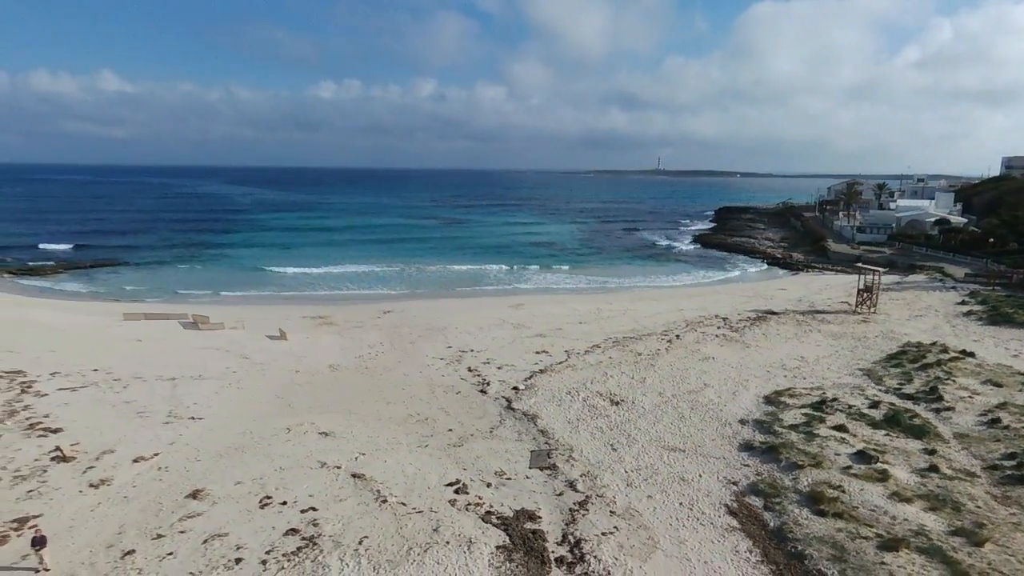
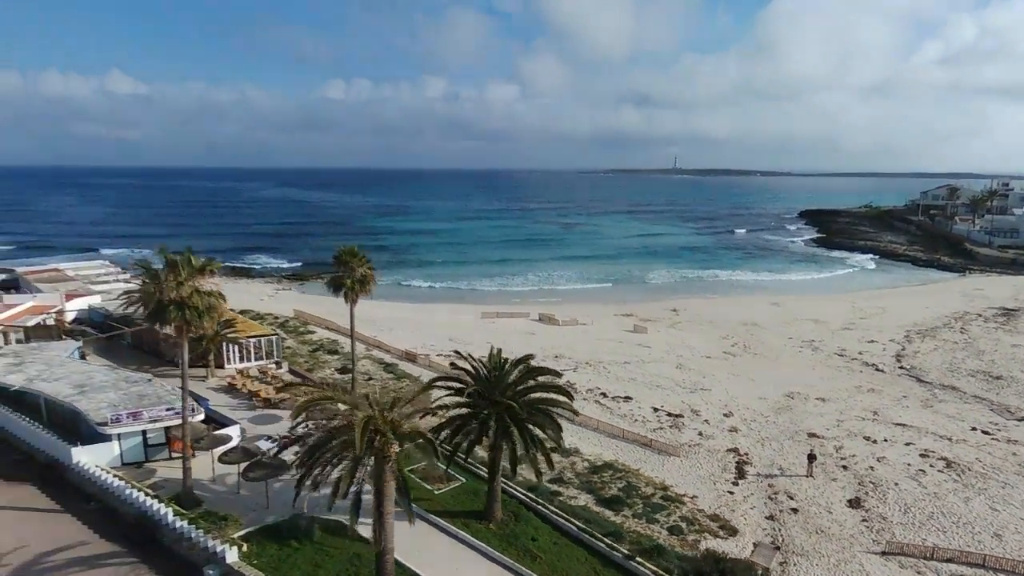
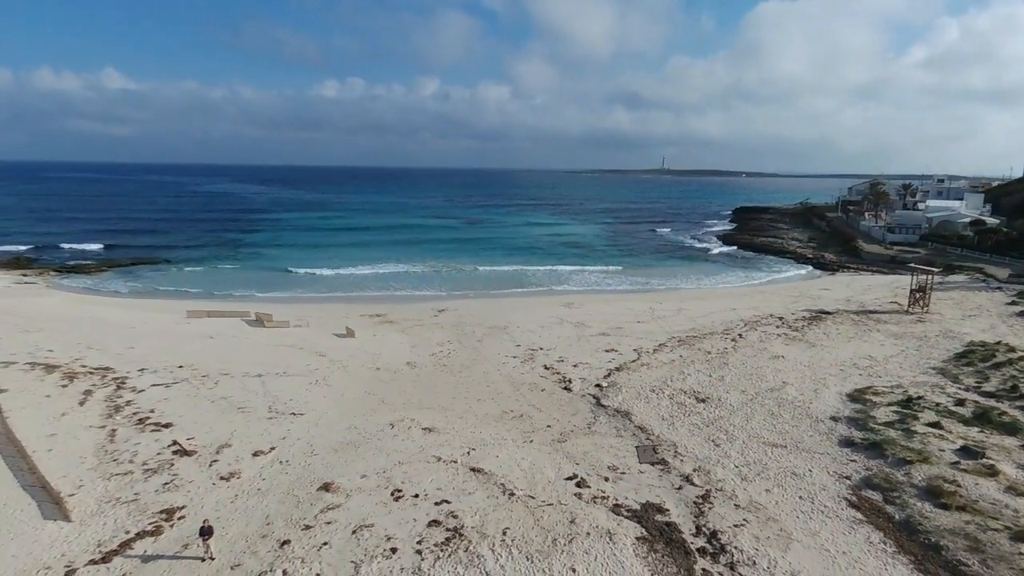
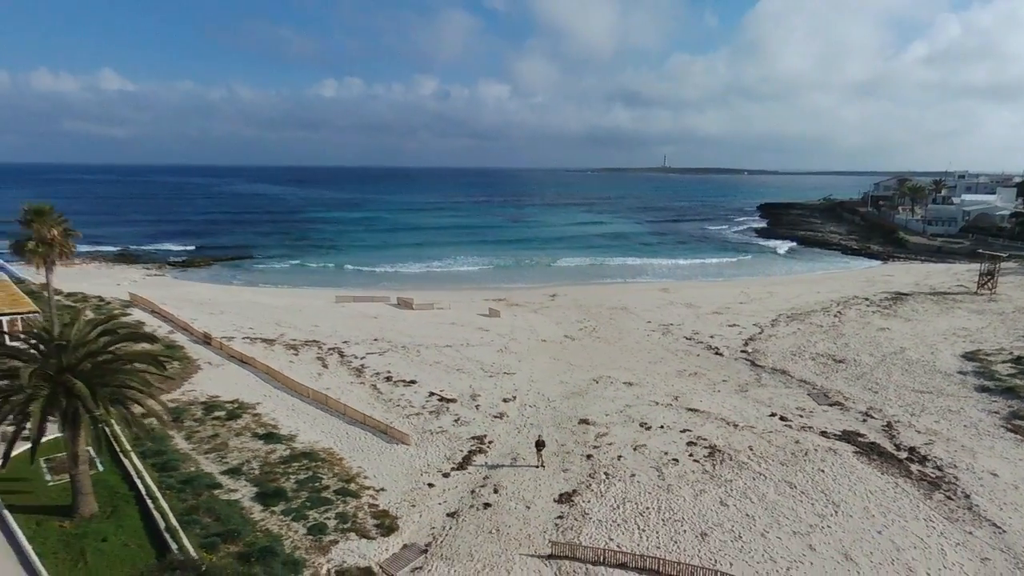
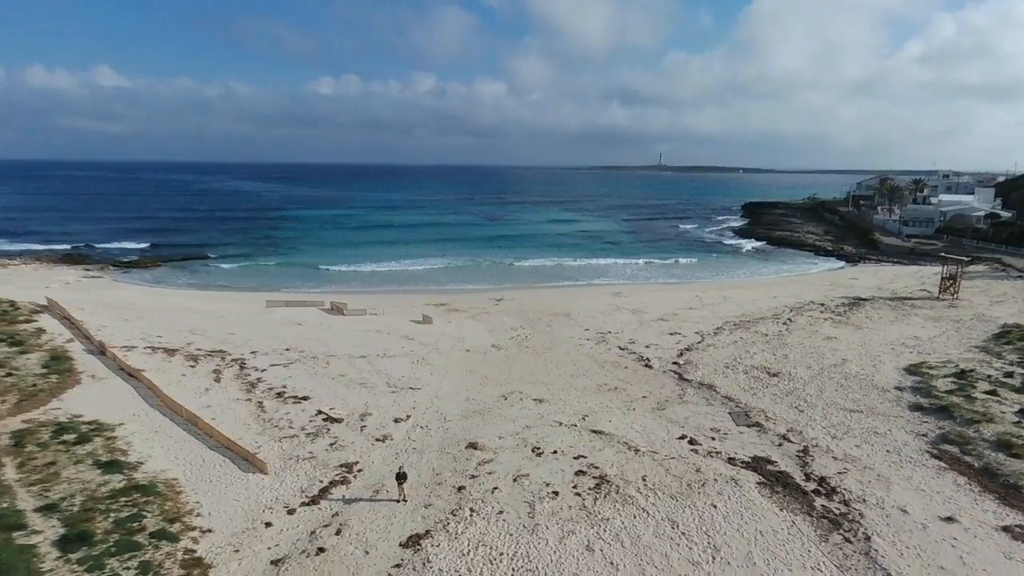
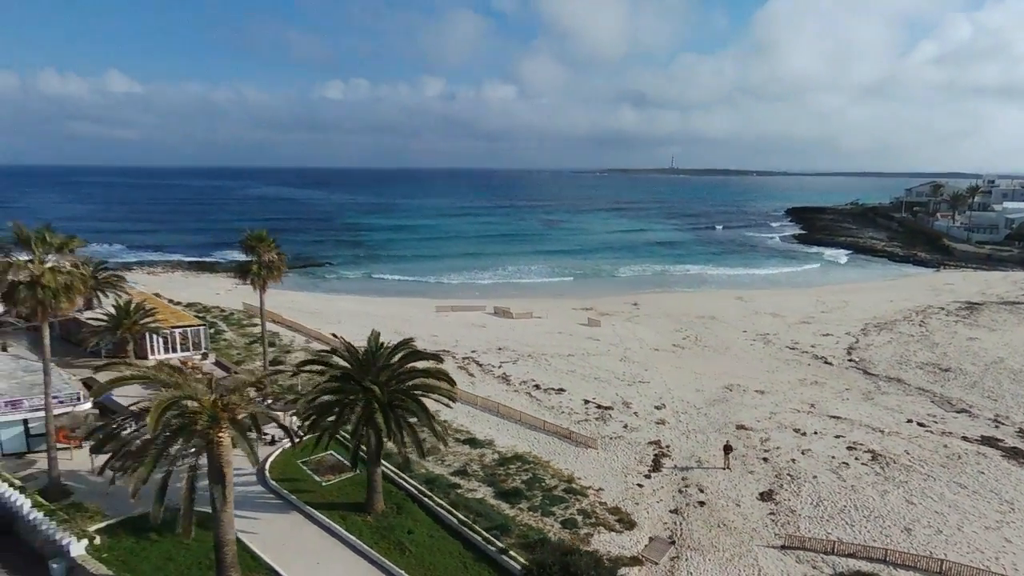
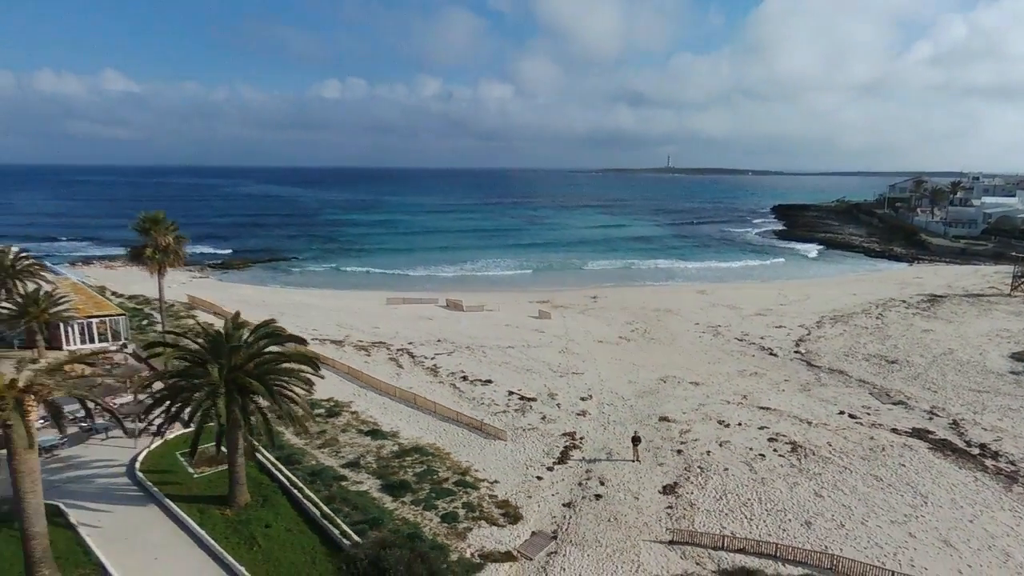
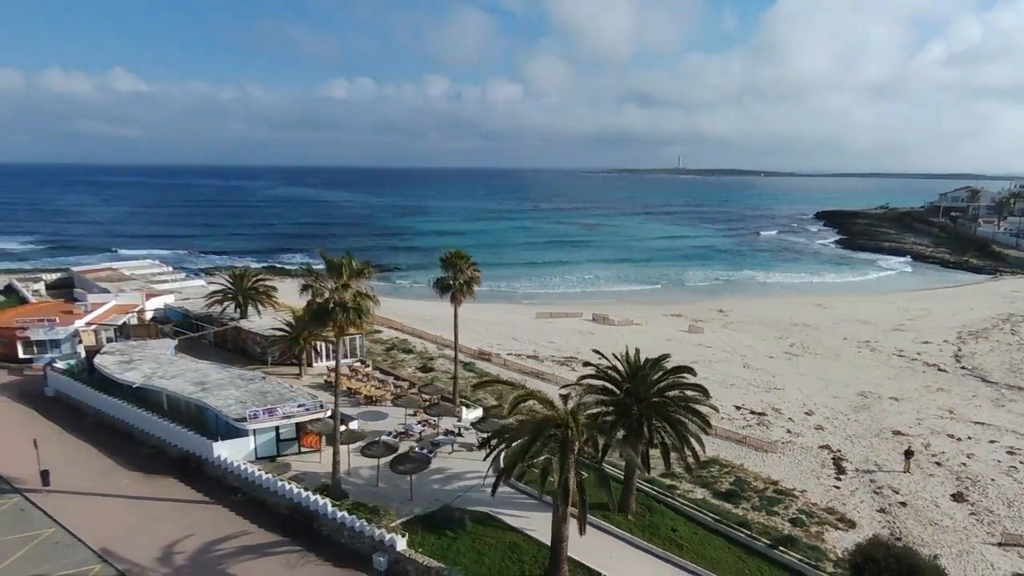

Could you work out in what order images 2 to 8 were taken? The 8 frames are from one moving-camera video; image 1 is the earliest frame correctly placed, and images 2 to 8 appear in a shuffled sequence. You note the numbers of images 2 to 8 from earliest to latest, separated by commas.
3, 5, 4, 7, 6, 2, 8
